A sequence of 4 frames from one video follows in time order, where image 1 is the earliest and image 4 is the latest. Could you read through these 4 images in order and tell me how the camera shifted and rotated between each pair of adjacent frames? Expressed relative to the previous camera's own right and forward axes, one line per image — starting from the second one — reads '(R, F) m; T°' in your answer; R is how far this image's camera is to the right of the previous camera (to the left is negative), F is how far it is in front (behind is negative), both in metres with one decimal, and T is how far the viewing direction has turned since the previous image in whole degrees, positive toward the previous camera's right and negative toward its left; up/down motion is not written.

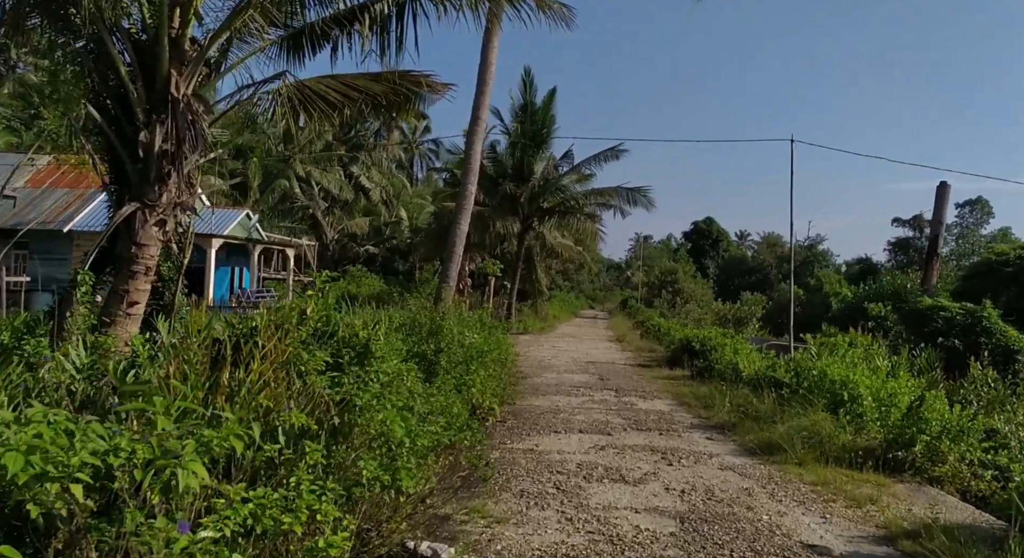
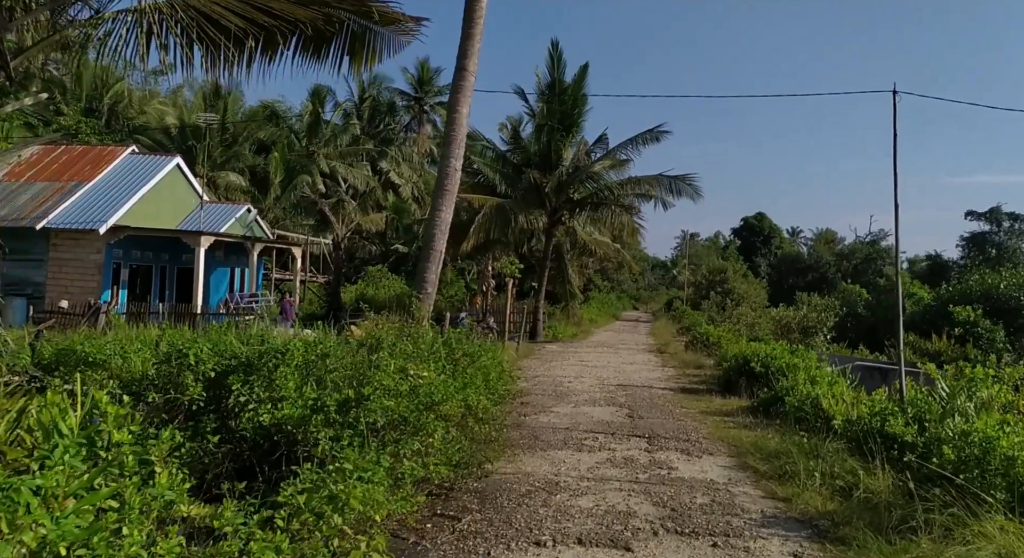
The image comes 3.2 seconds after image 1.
(+0.6, +3.0) m; -3°
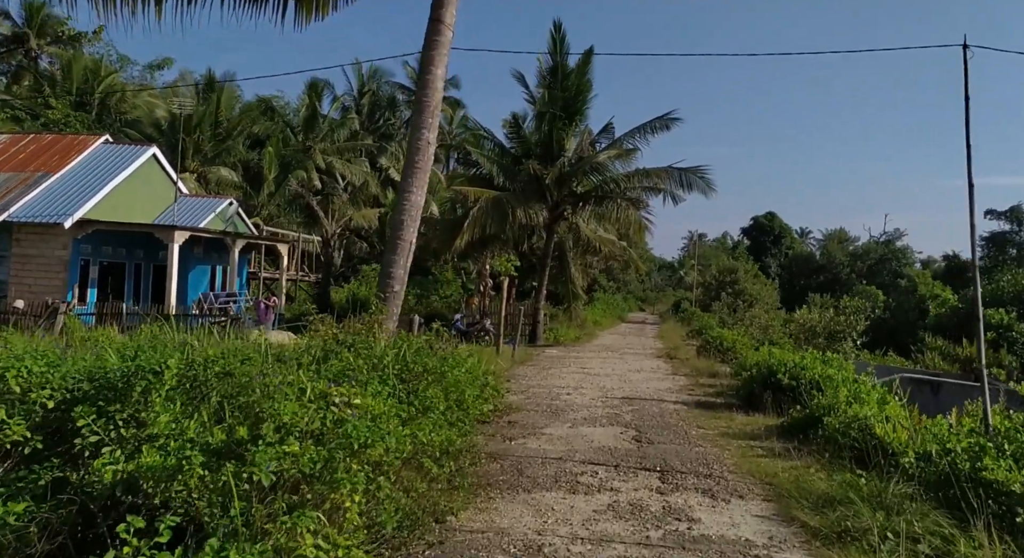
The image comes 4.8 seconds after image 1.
(+0.2, +1.5) m; 0°
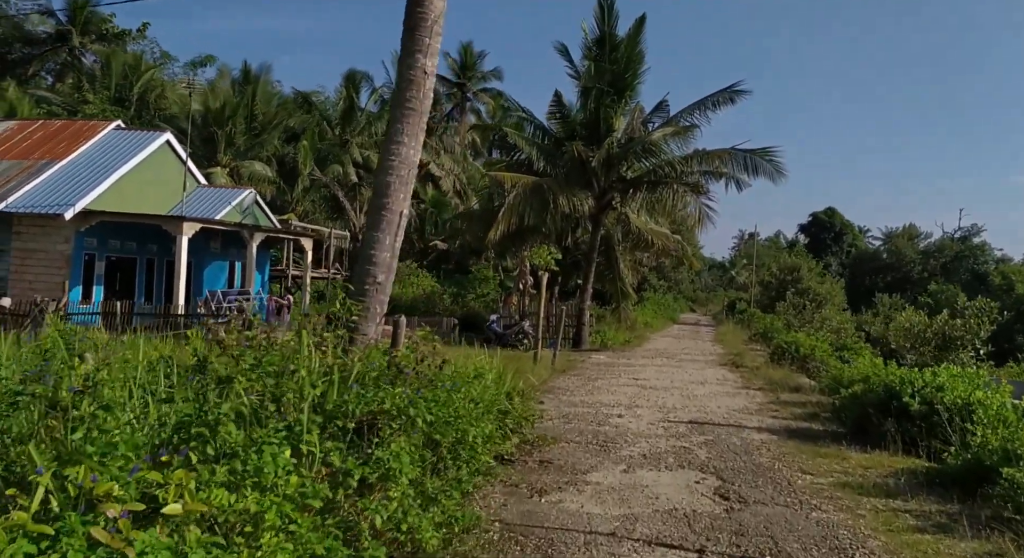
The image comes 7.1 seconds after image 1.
(+0.1, +2.2) m; -4°
